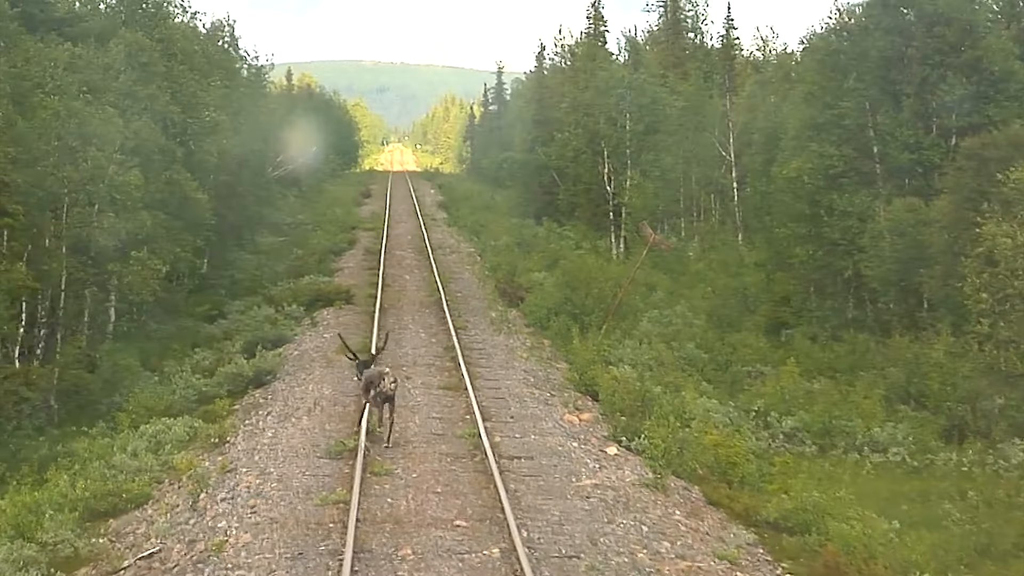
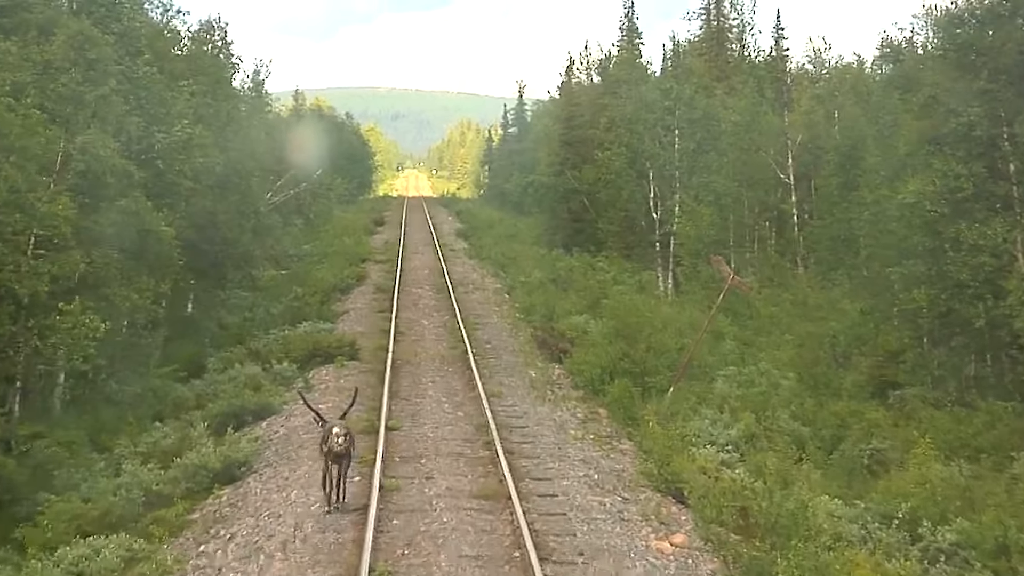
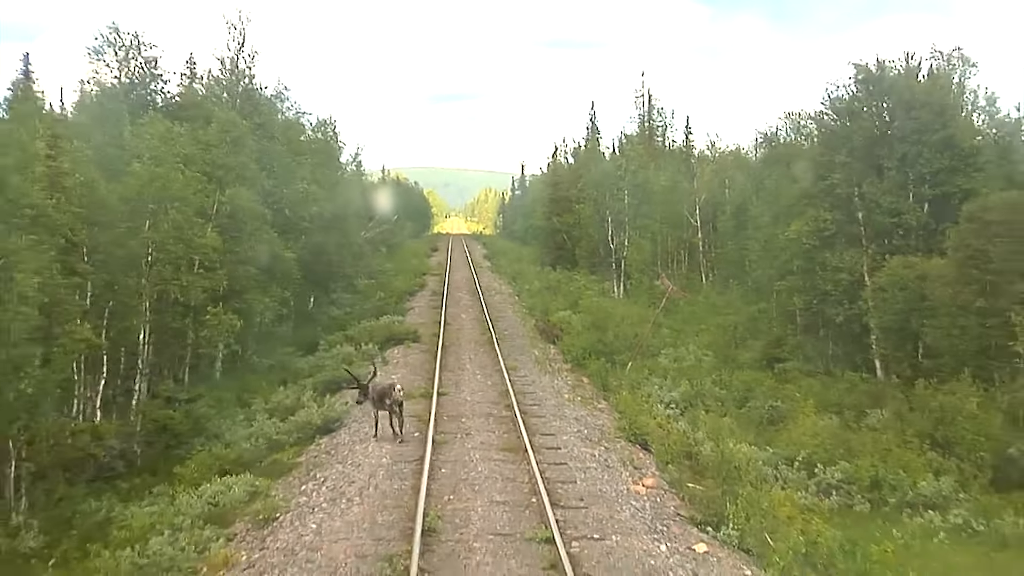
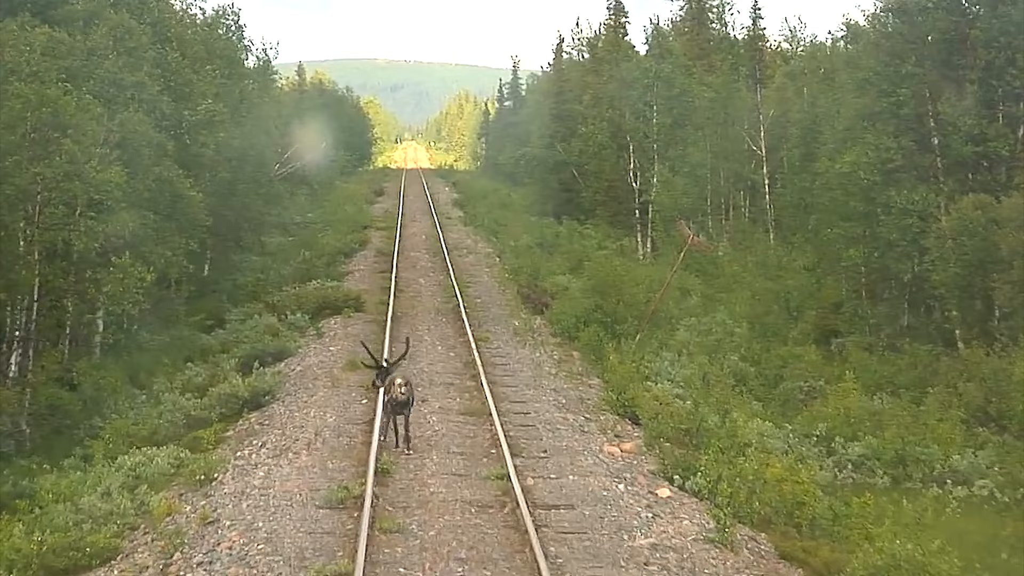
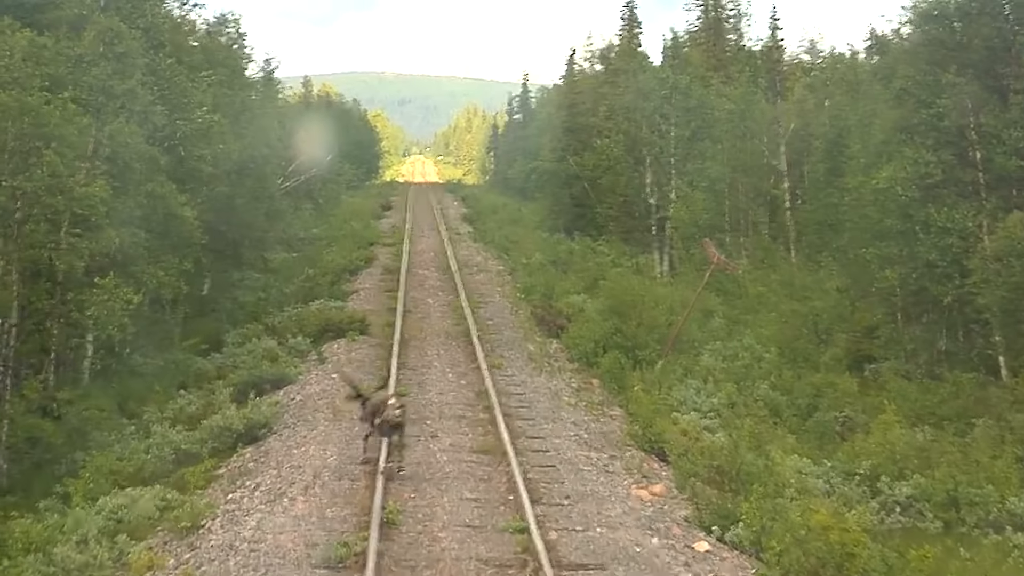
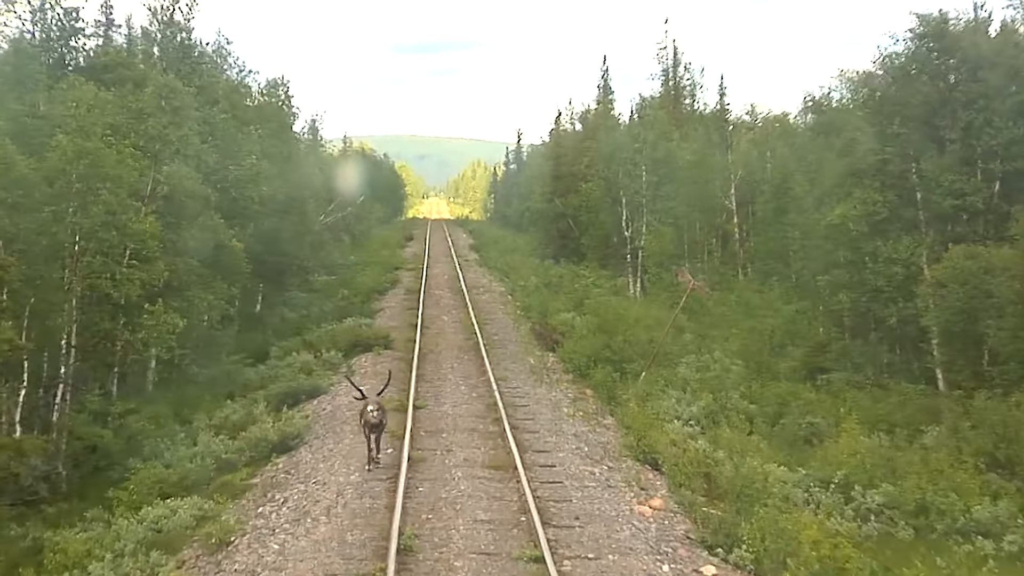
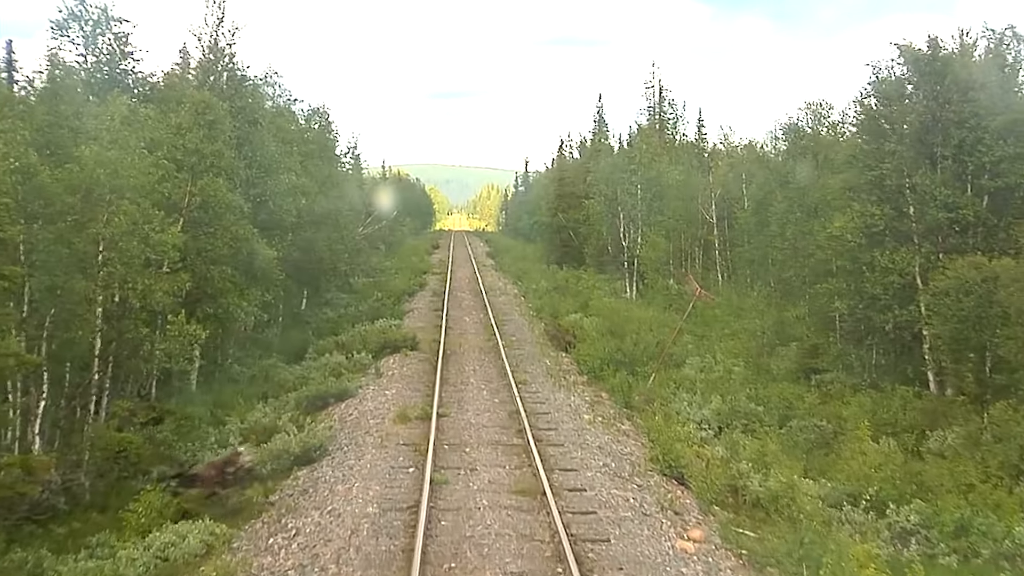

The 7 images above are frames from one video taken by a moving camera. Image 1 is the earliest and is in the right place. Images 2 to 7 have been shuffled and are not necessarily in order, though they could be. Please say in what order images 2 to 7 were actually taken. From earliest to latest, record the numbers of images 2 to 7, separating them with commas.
4, 5, 2, 6, 3, 7
